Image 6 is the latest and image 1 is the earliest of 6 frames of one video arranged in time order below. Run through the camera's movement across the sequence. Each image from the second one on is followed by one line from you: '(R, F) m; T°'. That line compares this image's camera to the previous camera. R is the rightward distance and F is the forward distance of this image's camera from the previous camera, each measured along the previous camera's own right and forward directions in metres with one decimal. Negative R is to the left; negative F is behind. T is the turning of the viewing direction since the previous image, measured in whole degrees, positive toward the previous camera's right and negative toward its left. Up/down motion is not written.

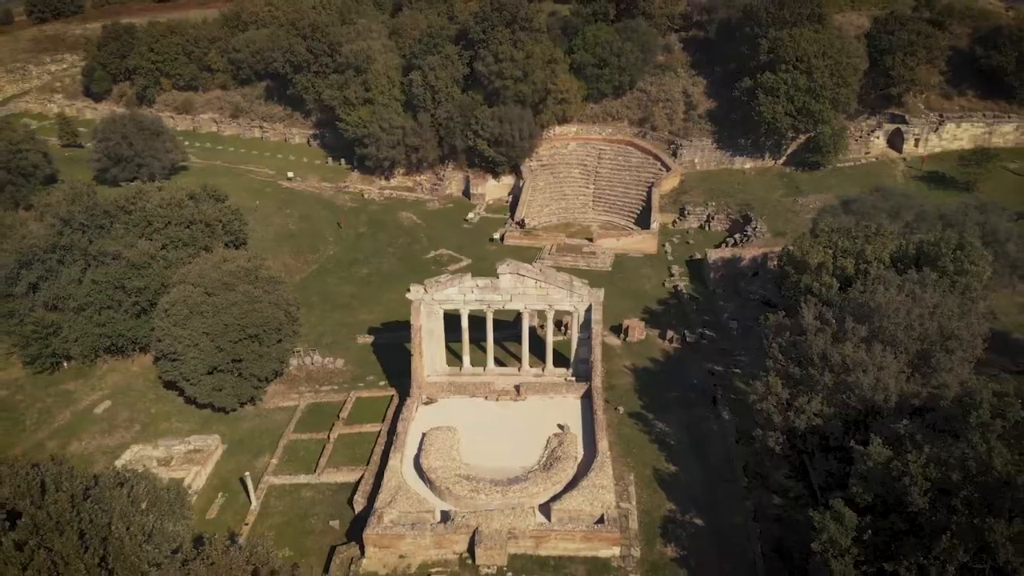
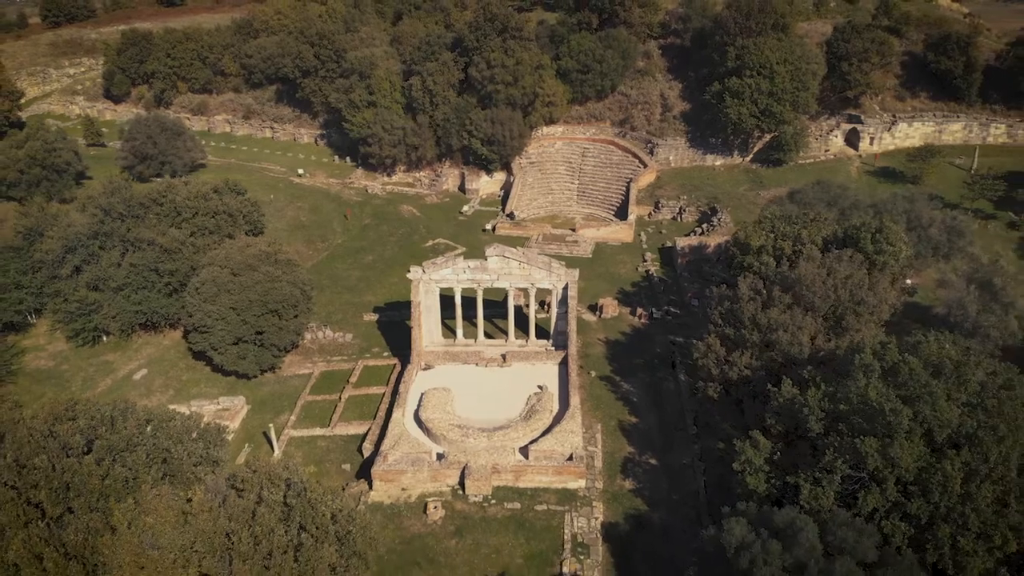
(+0.7, -4.3) m; 0°
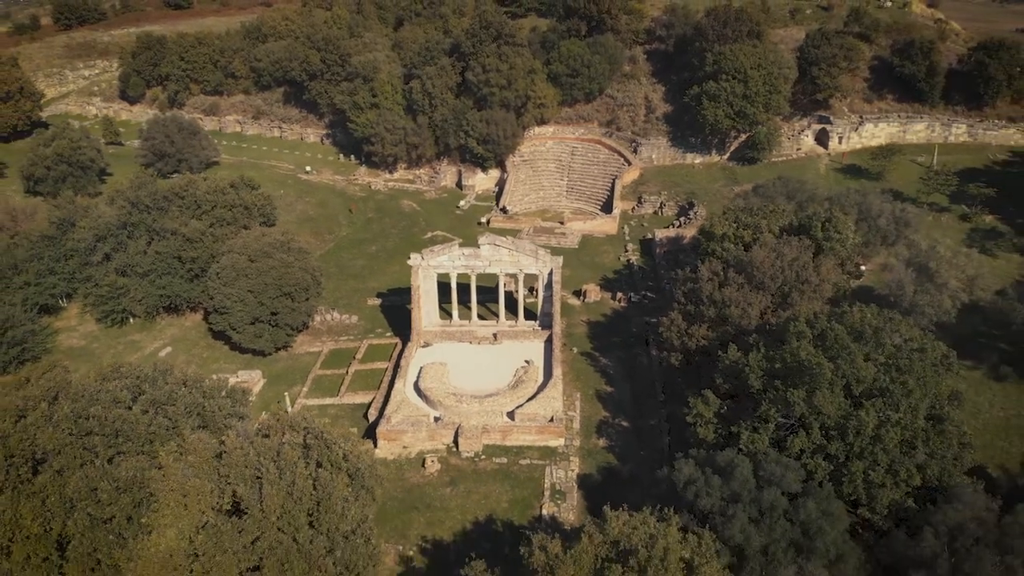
(+0.6, -3.6) m; 0°
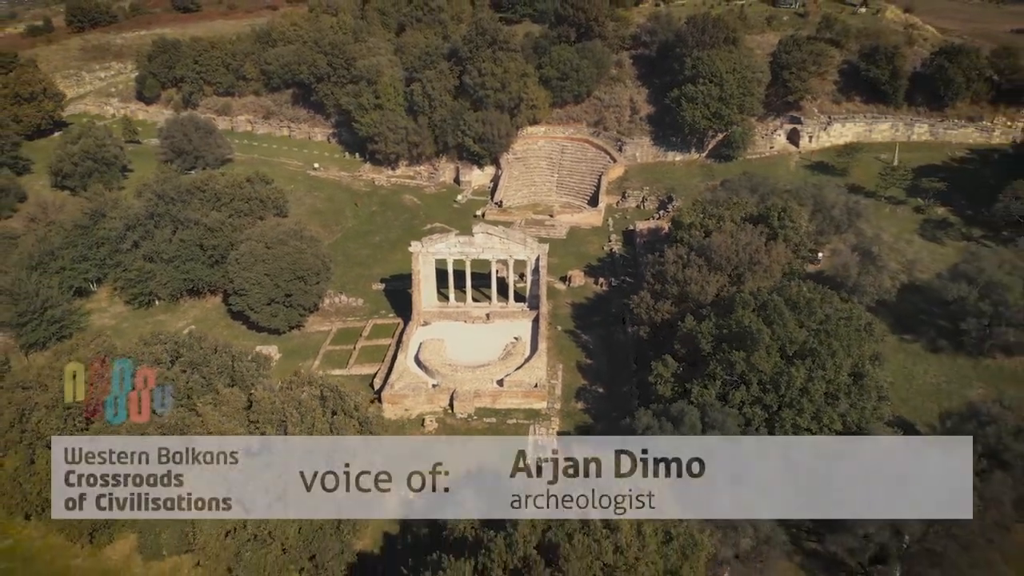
(+0.6, -4.1) m; 0°
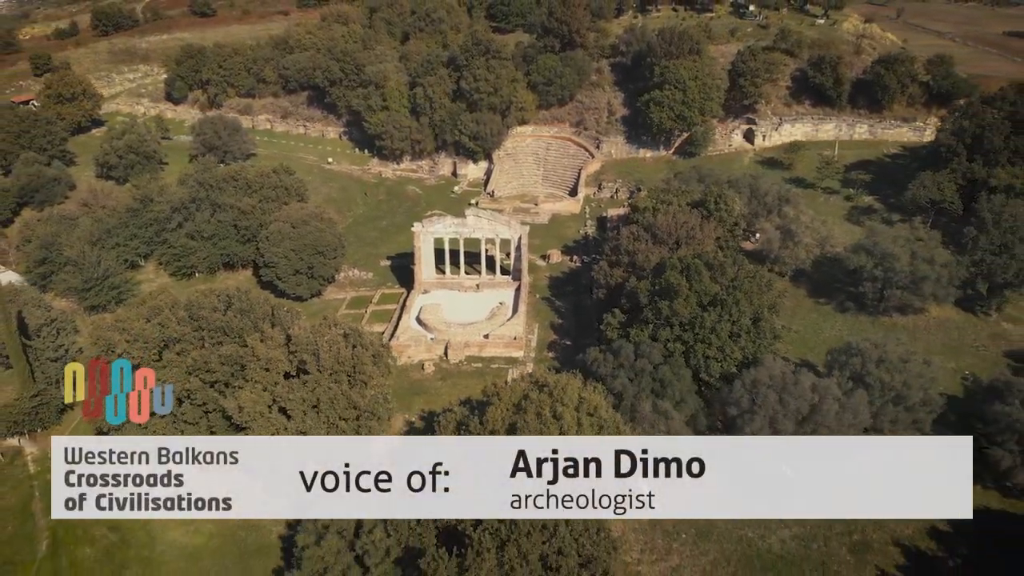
(+1.2, -7.9) m; 0°
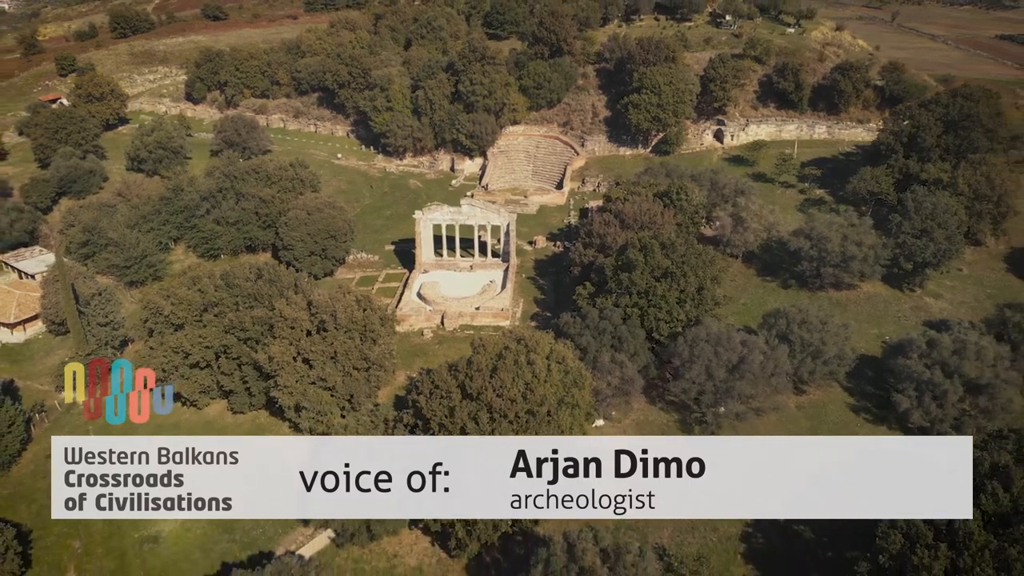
(+1.0, -6.7) m; 0°
